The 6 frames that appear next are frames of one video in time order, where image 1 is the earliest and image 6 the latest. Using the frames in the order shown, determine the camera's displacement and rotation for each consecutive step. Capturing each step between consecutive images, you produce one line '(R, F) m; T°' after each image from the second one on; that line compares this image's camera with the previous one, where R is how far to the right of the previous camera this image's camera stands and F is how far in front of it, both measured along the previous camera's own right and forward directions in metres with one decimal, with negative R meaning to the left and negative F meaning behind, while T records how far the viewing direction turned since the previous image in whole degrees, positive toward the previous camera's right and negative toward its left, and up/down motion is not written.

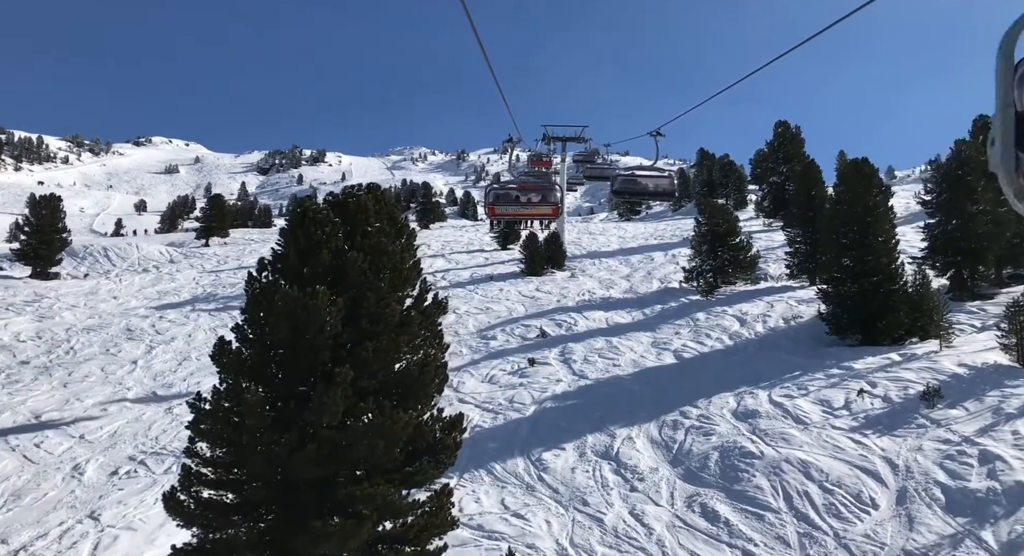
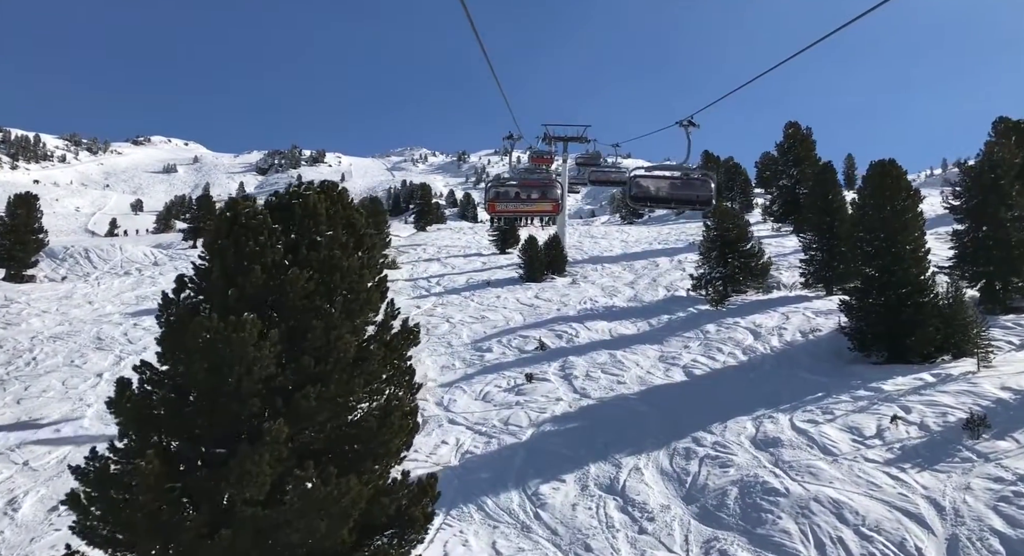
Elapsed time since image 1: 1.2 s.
(+0.1, +1.5) m; 0°
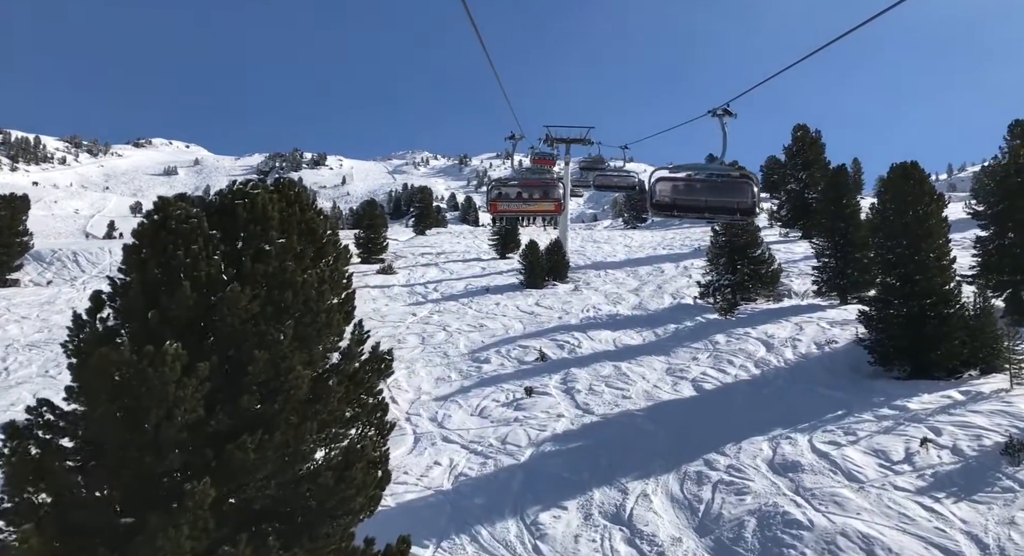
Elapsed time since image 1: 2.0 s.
(+0.1, +1.0) m; 0°
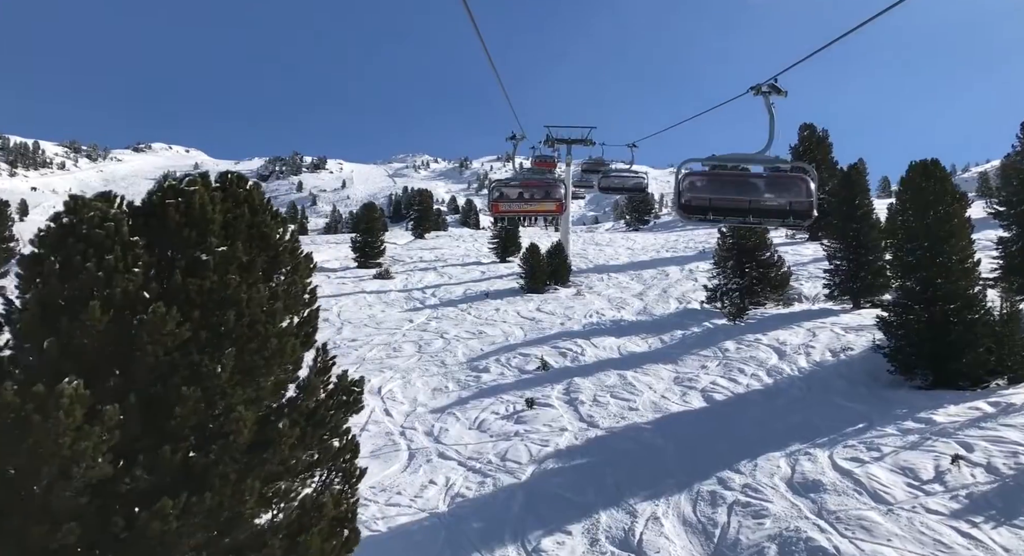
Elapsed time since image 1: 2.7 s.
(0.0, +0.8) m; 0°
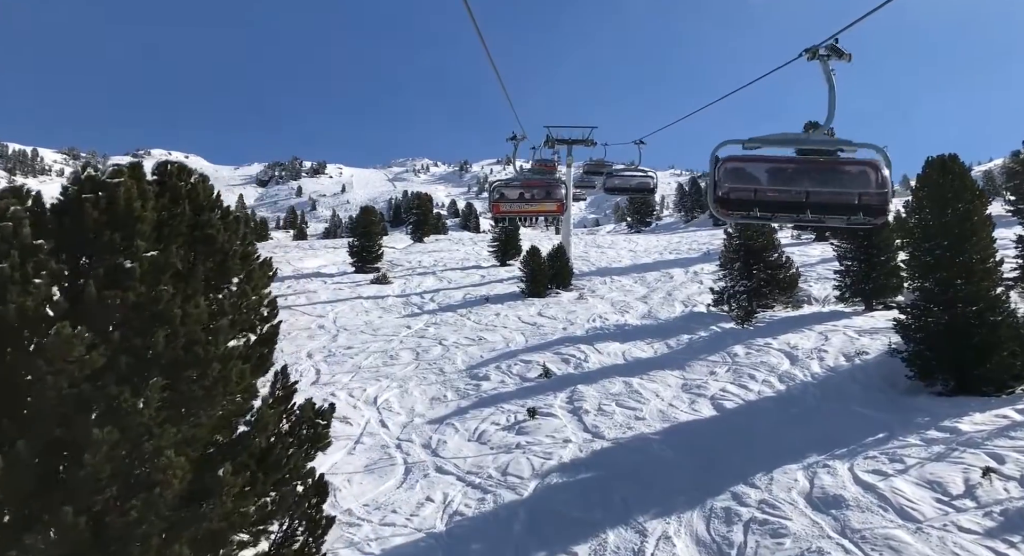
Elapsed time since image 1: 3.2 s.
(0.0, +0.7) m; 0°
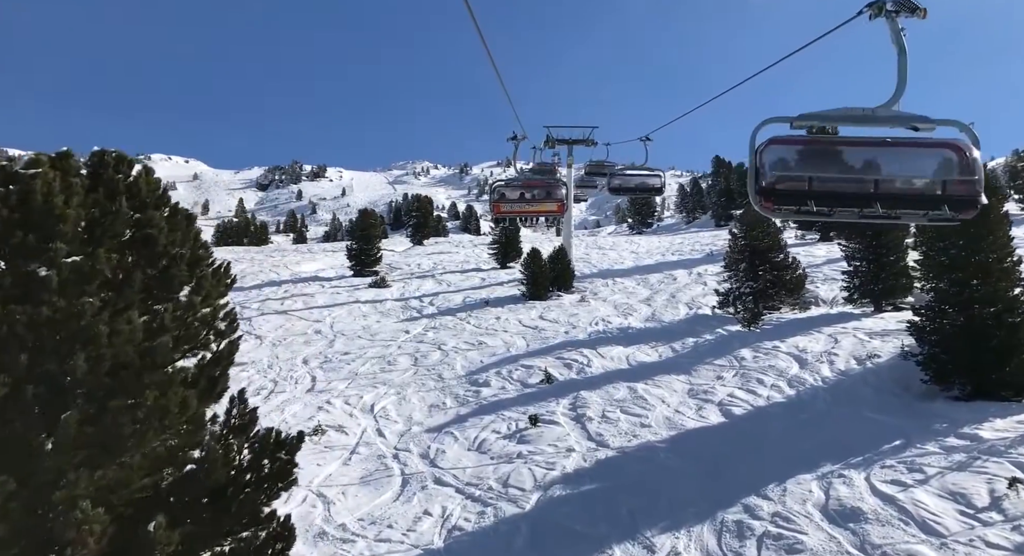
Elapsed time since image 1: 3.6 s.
(0.0, +0.5) m; 0°
